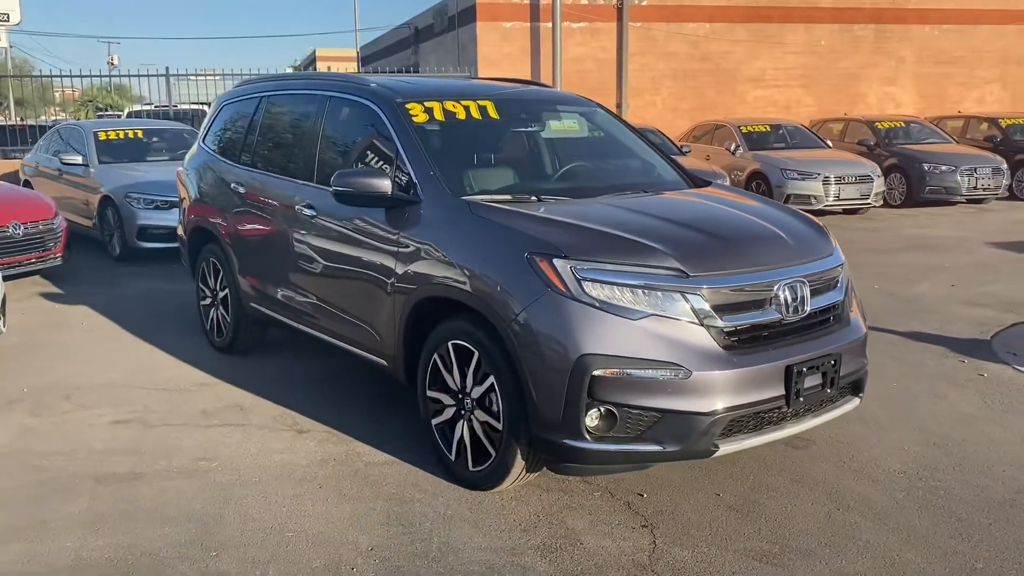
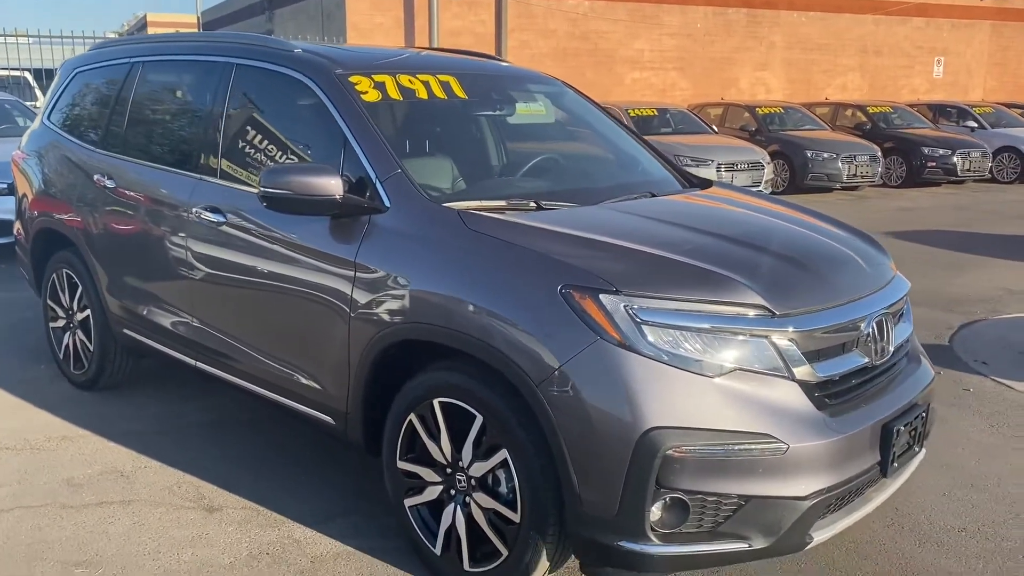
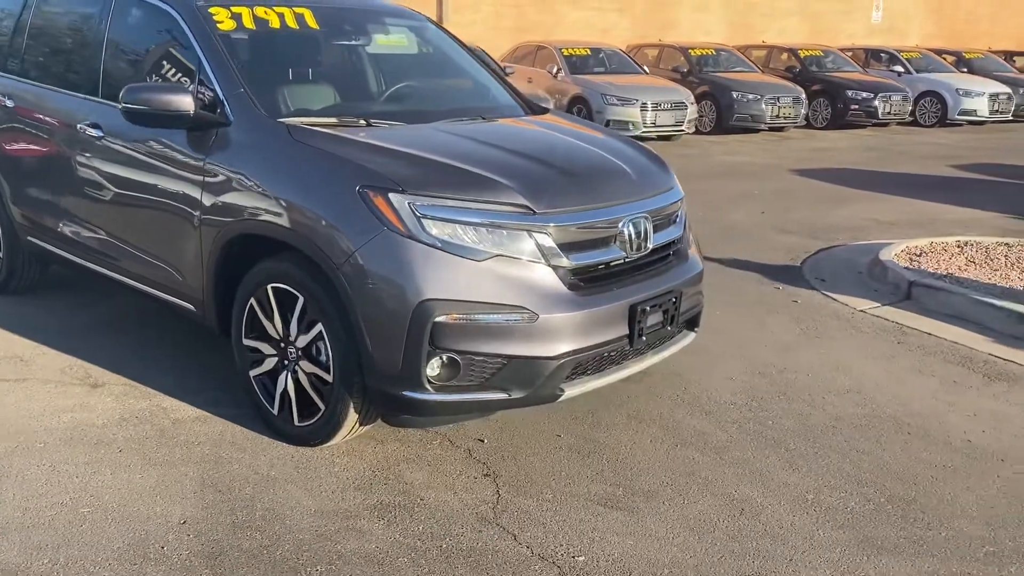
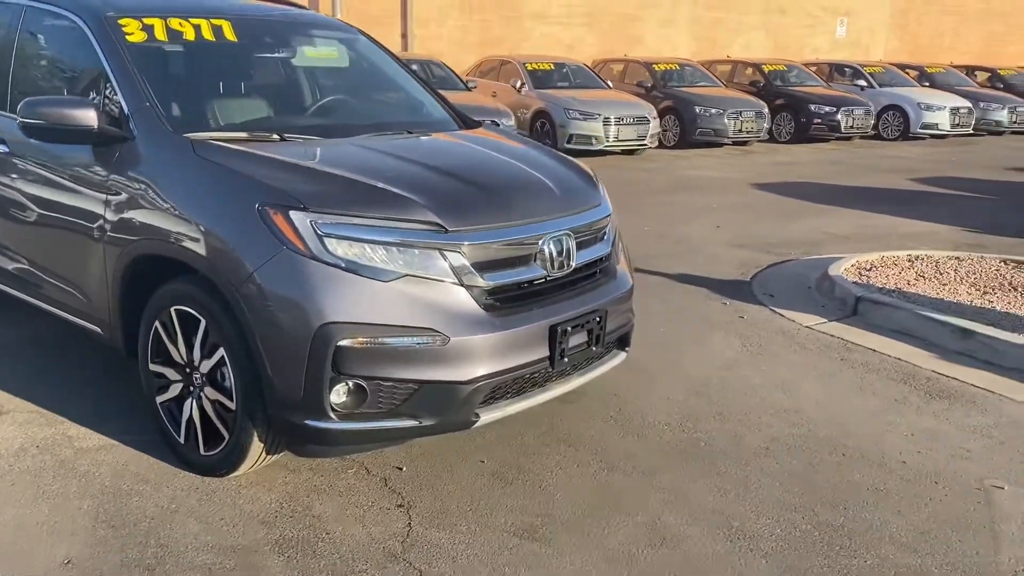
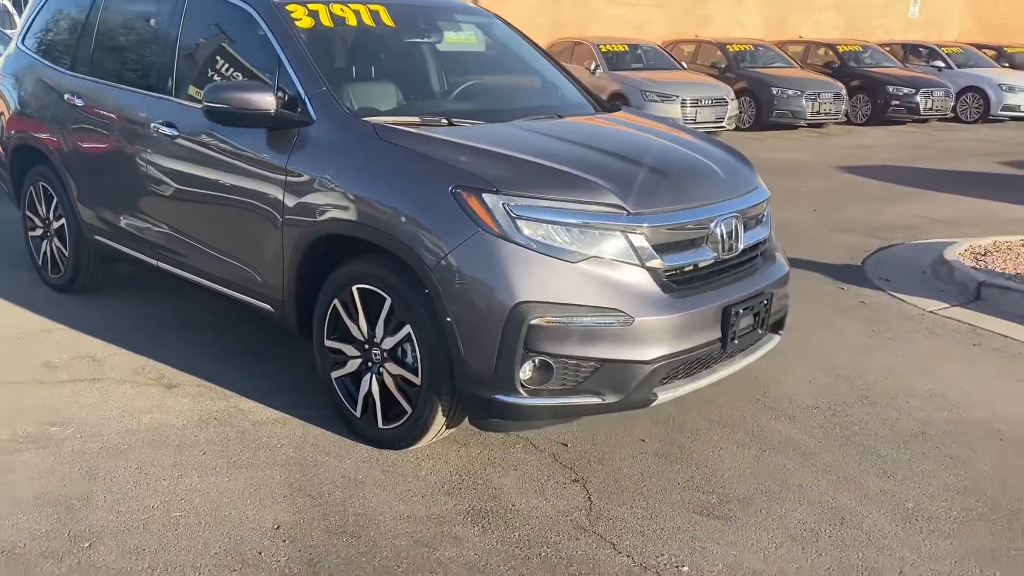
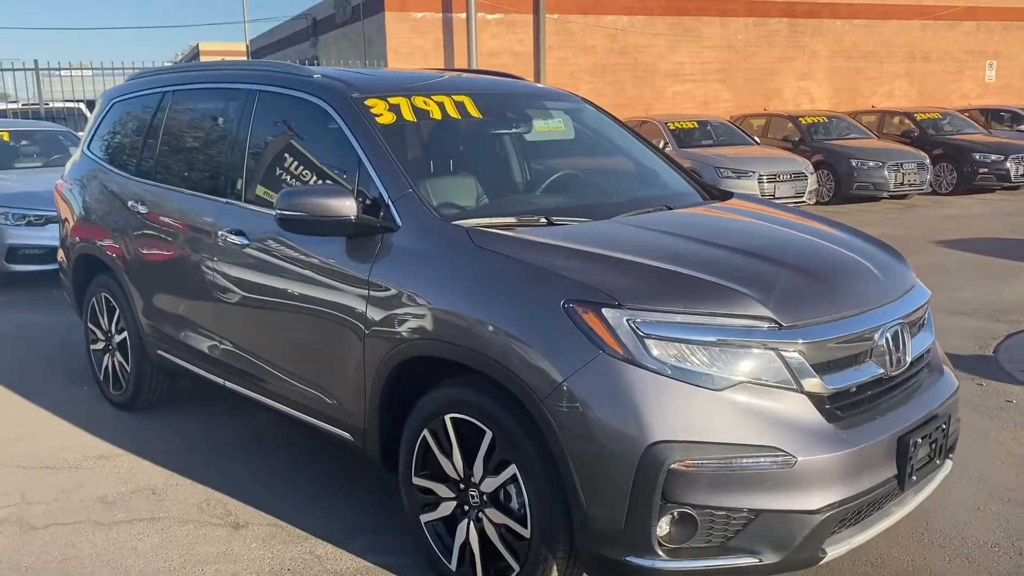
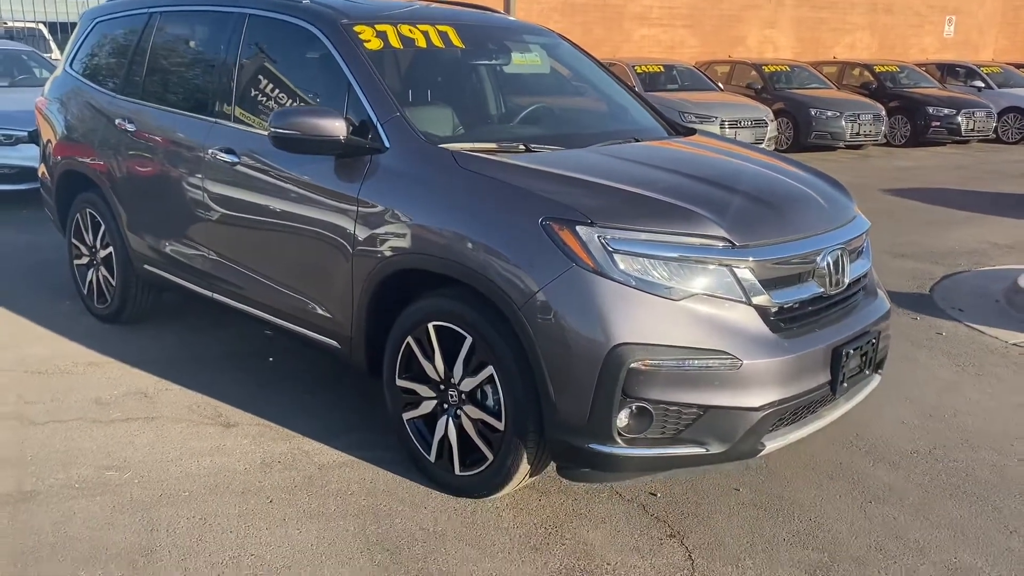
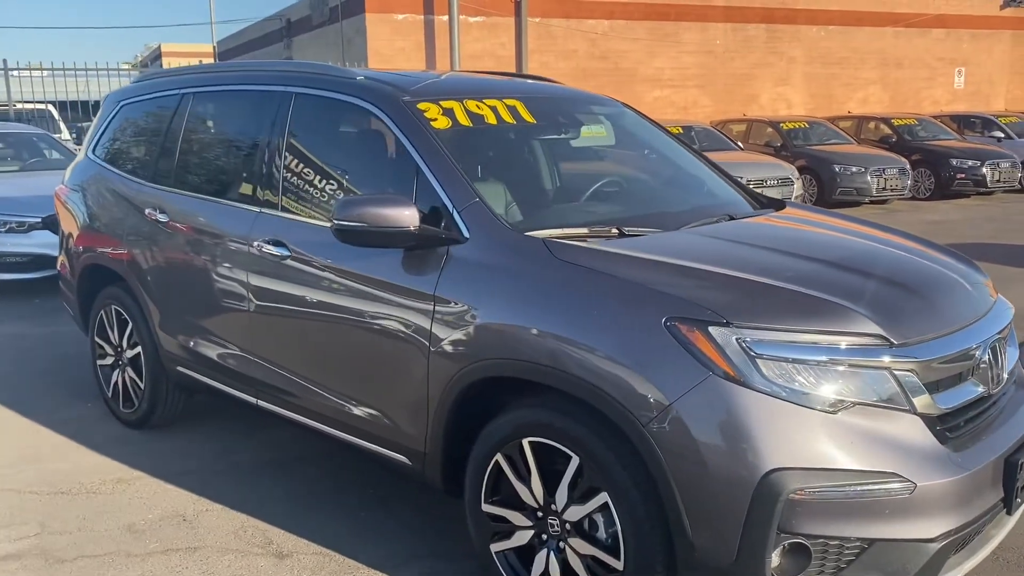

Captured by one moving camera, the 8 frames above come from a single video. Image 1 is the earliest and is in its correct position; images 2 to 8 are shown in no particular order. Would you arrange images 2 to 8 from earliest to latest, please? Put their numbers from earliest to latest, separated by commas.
6, 8, 2, 7, 5, 3, 4
